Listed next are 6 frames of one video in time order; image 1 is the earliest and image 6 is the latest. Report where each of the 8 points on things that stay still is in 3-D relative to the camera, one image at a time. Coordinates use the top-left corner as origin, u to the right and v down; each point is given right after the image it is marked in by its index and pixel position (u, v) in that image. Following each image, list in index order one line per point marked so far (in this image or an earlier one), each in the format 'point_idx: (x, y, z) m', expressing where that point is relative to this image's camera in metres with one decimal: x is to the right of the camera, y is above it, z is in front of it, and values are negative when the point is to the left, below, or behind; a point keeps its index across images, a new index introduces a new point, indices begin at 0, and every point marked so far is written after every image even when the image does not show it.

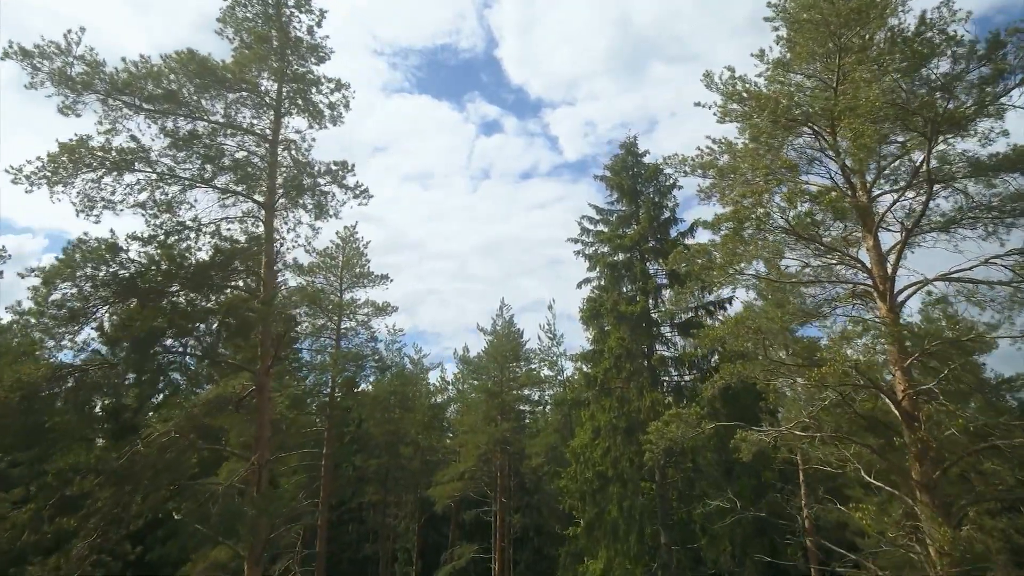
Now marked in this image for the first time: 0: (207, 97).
0: (-4.8, +3.0, +10.4) m
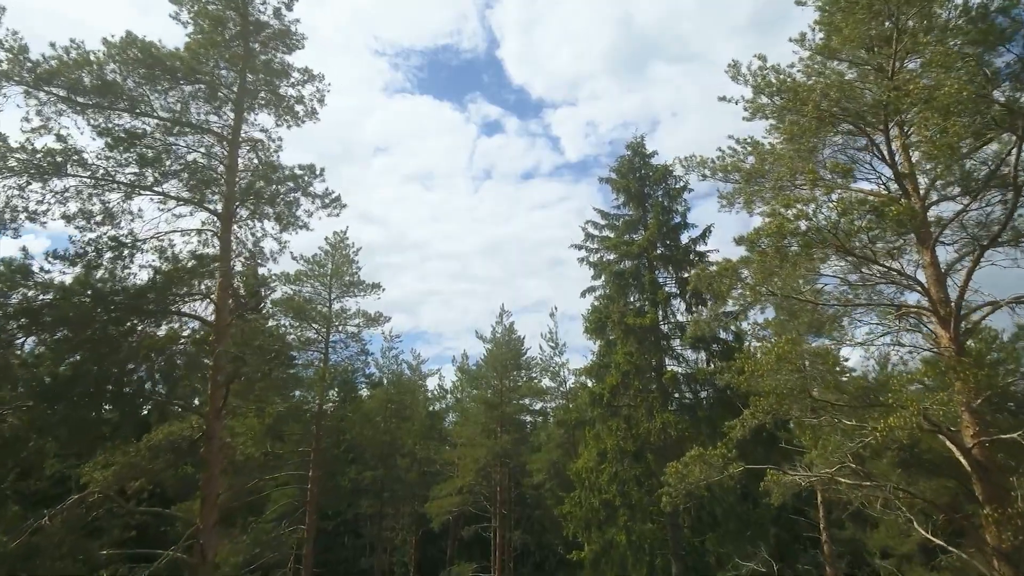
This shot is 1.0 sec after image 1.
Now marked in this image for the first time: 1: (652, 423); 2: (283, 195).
0: (-4.8, +2.7, +9.0) m
1: (+3.9, -3.8, +18.8) m
2: (-3.3, +1.3, +9.5) m
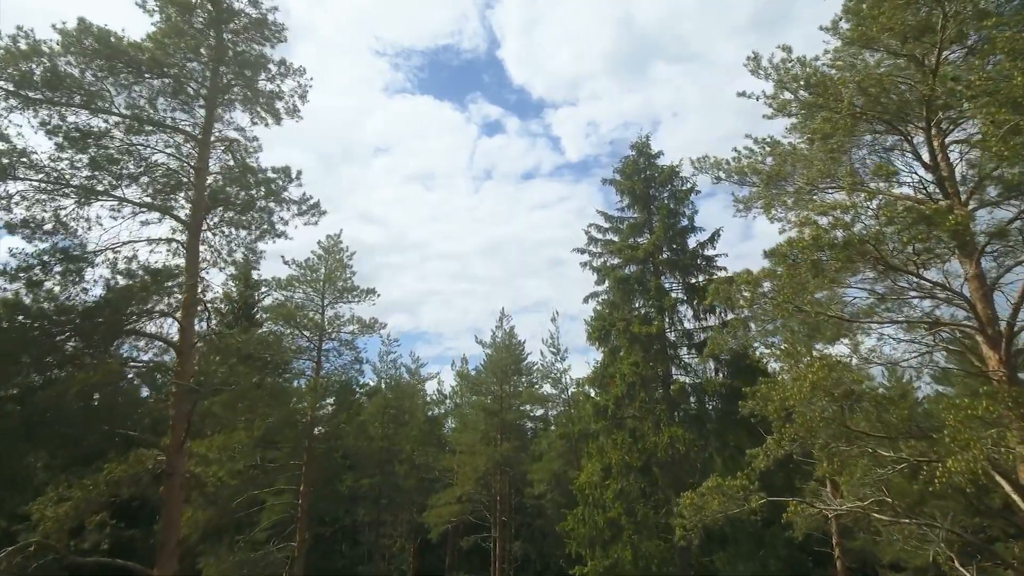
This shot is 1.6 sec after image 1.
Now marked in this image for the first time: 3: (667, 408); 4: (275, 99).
0: (-4.8, +2.5, +8.1) m
1: (+3.9, -4.0, +17.9) m
2: (-3.3, +1.1, +8.6) m
3: (+4.2, -3.3, +18.1) m
4: (-3.3, +2.7, +9.3) m
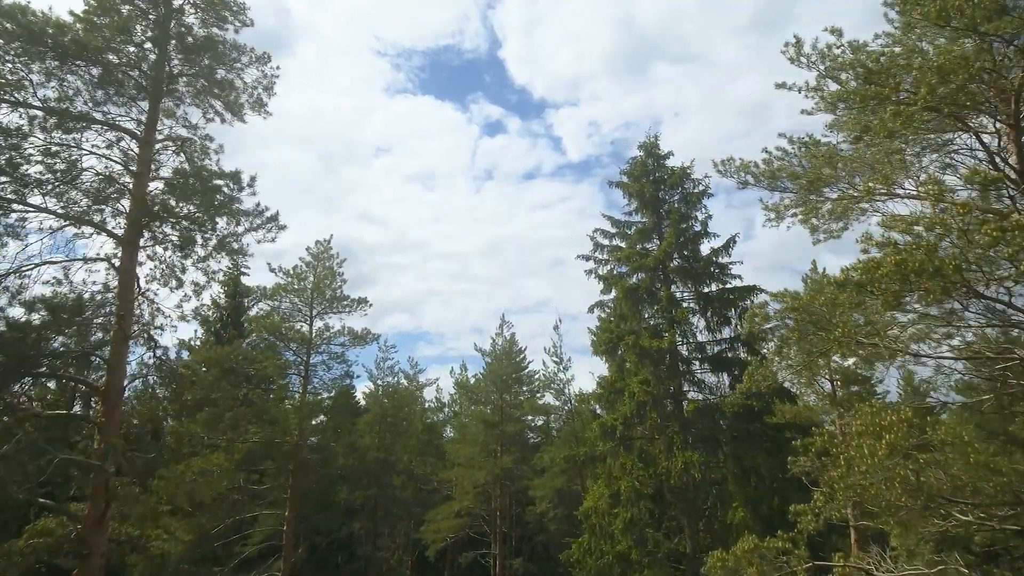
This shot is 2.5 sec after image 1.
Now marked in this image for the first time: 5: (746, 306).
0: (-4.8, +2.2, +6.8) m
1: (+4.0, -4.3, +16.5) m
2: (-3.3, +0.8, +7.2) m
3: (+4.2, -3.6, +16.7) m
4: (-3.3, +2.4, +8.0) m
5: (+6.7, -0.5, +19.0) m
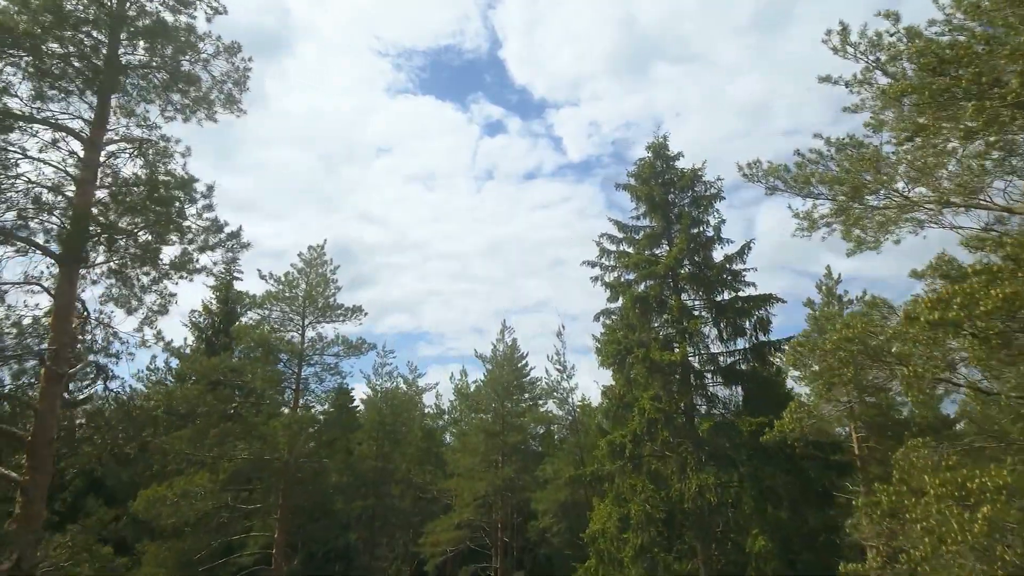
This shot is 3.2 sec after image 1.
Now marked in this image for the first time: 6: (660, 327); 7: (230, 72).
0: (-4.8, +2.0, +5.8) m
1: (+4.0, -4.6, +15.5) m
2: (-3.2, +0.6, +6.3) m
3: (+4.3, -3.8, +15.7) m
4: (-3.3, +2.1, +7.0) m
5: (+6.7, -0.7, +18.0) m
6: (+4.0, -1.1, +18.0) m
7: (-3.1, +2.4, +7.3) m
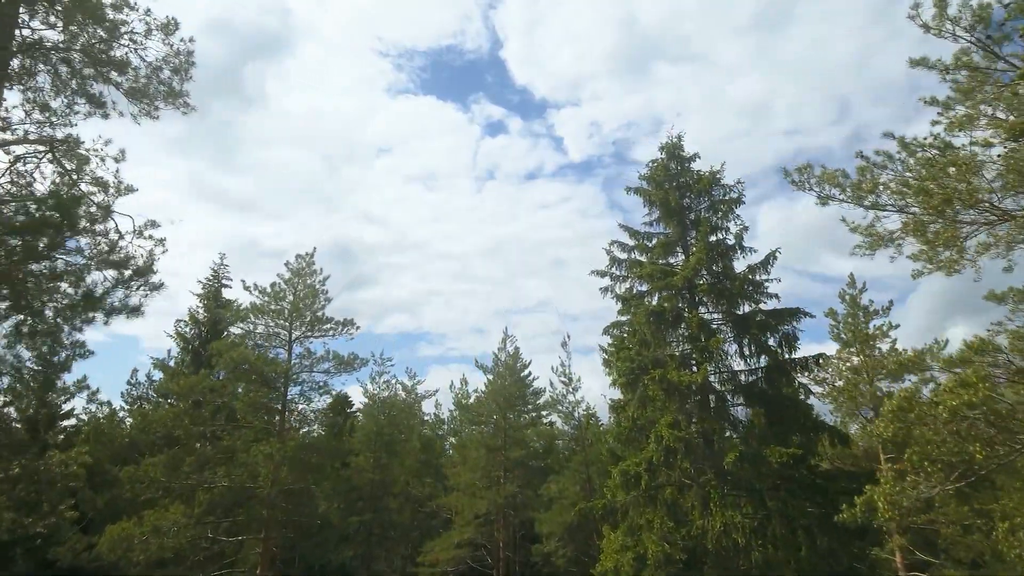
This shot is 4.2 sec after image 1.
0: (-4.7, +1.6, +4.3) m
1: (+4.1, -4.9, +14.1) m
2: (-3.1, +0.3, +4.8) m
3: (+4.3, -4.1, +14.3) m
4: (-3.2, +1.8, +5.5) m
5: (+6.8, -1.1, +16.6) m
6: (+4.1, -1.4, +16.6) m
7: (-3.0, +2.0, +5.8) m
